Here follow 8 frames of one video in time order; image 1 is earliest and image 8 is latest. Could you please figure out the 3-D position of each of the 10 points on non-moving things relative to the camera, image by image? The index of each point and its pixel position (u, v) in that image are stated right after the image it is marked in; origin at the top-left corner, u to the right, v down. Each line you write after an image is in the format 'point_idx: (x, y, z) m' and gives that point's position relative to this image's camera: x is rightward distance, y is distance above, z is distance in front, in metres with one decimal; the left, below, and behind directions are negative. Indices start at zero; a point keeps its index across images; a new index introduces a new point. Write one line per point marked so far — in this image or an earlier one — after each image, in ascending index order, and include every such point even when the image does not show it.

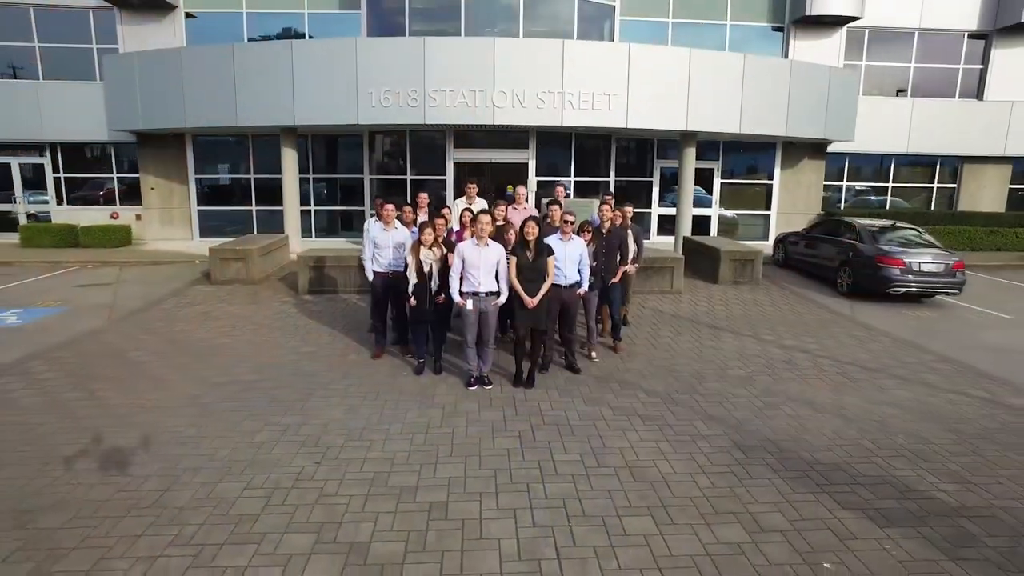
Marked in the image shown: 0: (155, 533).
0: (-1.8, -1.2, +3.5) m
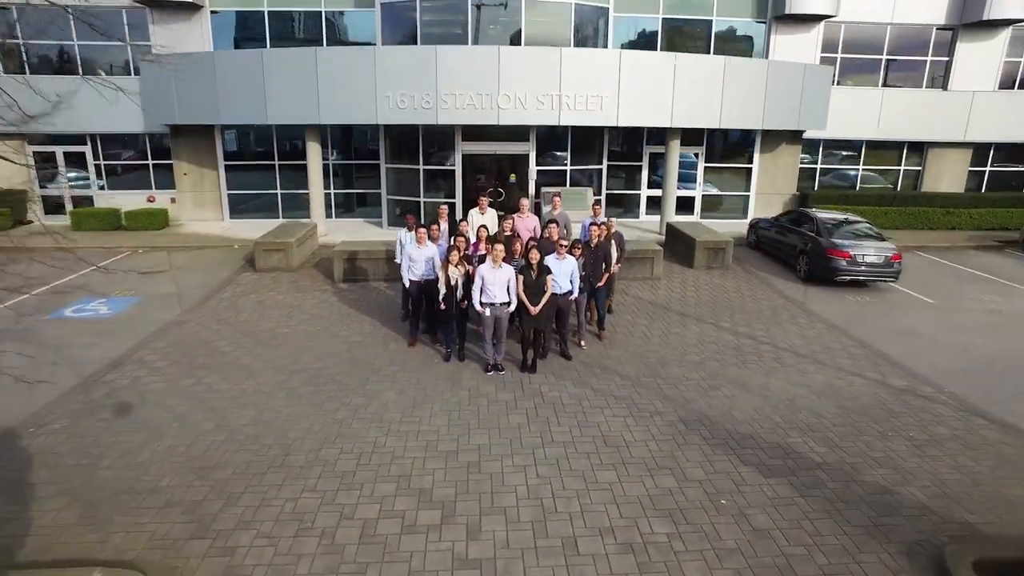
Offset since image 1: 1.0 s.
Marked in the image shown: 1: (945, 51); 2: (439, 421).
0: (-1.7, -1.5, +5.3) m
1: (+11.3, +6.2, +17.6) m
2: (-0.7, -1.2, +6.4) m
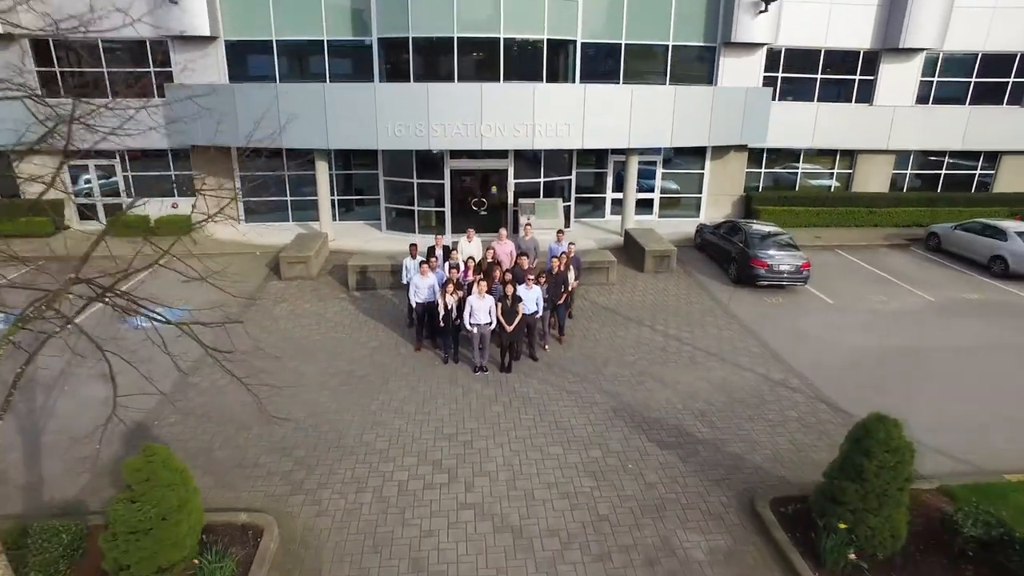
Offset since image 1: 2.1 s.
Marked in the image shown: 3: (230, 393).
0: (-2.0, -2.0, +8.0) m
1: (+10.7, +6.5, +20.2) m
2: (-0.9, -1.6, +9.1) m
3: (-4.0, -1.4, +9.6) m
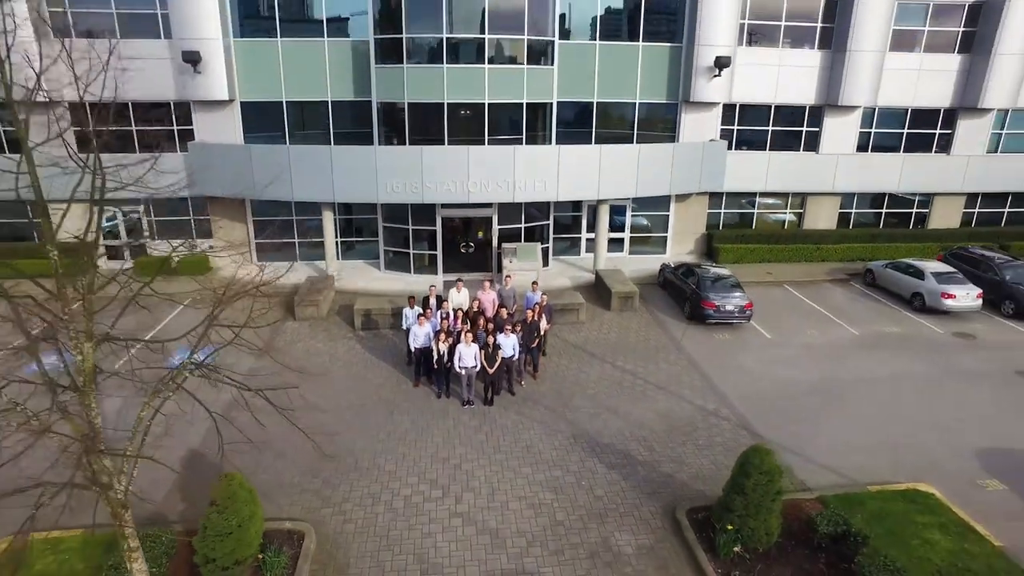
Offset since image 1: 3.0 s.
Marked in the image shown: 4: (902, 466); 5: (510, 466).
0: (-2.3, -2.8, +10.2) m
1: (+10.2, +5.5, +22.7) m
2: (-1.3, -2.5, +11.3) m
3: (-4.3, -2.3, +11.8) m
4: (+6.3, -2.9, +10.9) m
5: (0.0, -2.7, +10.5) m
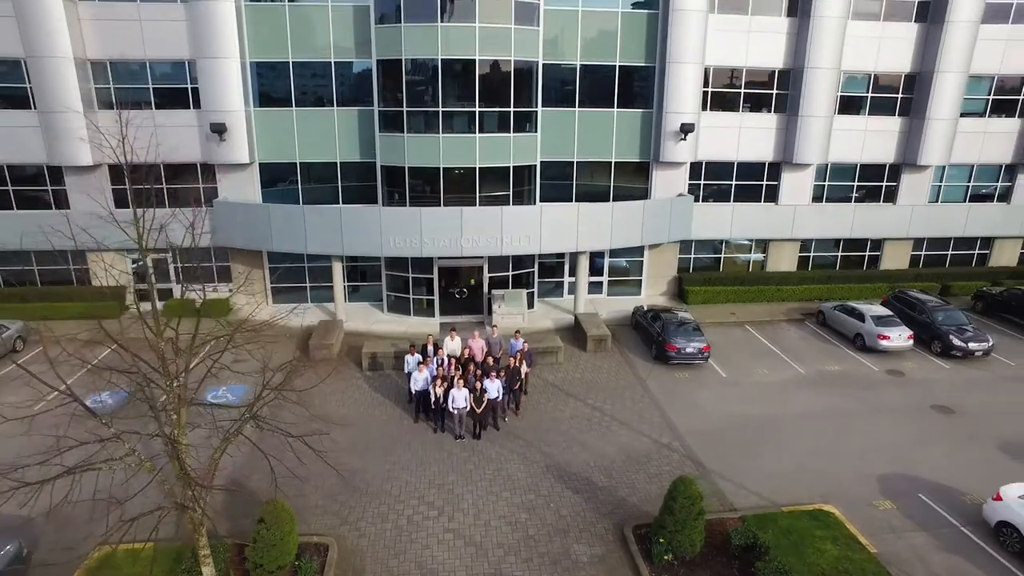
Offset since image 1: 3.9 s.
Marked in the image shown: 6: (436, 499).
0: (-2.6, -3.9, +12.5) m
1: (+9.8, +4.1, +25.3) m
2: (-1.6, -3.6, +13.7) m
3: (-4.7, -3.4, +14.1) m
4: (+5.9, -4.0, +13.2) m
5: (-0.4, -3.8, +12.8) m
6: (-1.4, -3.9, +12.6) m
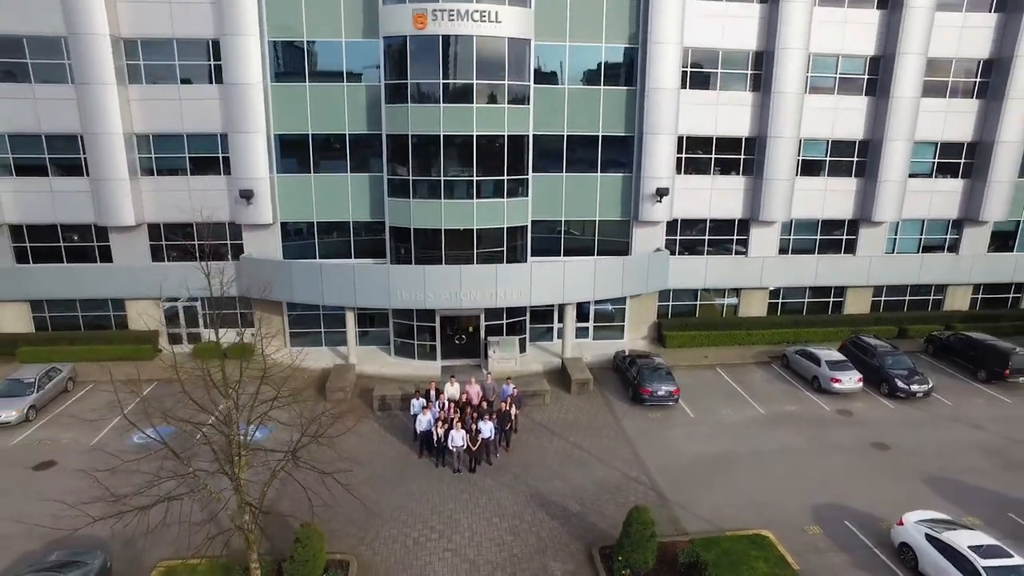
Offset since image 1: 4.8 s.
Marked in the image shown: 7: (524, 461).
0: (-2.8, -5.3, +15.0) m
1: (+9.6, +2.3, +28.0) m
2: (-1.8, -5.0, +16.2) m
3: (-4.9, -4.8, +16.6) m
4: (+5.7, -5.3, +15.7) m
5: (-0.6, -5.2, +15.3) m
6: (-1.7, -5.3, +15.1) m
7: (+0.3, -4.6, +18.0) m
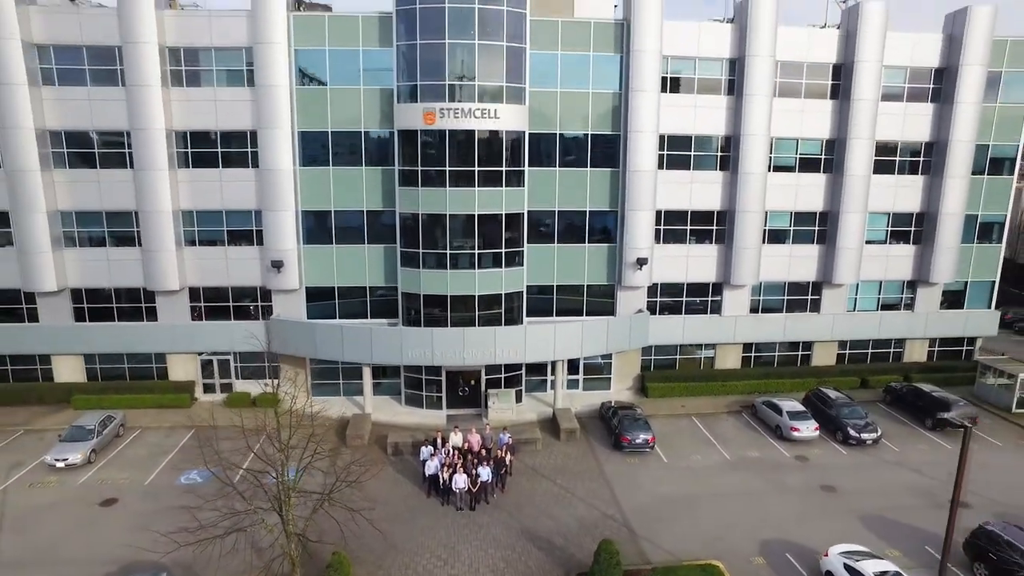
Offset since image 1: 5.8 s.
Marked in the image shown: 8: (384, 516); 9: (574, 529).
0: (-3.0, -7.1, +18.1) m
1: (+9.5, -0.2, +31.3) m
2: (-2.0, -6.9, +19.2) m
3: (-5.1, -6.8, +19.7) m
4: (+5.5, -7.2, +18.6) m
5: (-0.8, -7.1, +18.3) m
6: (-1.9, -7.1, +18.1) m
7: (+0.2, -6.6, +21.0) m
8: (-3.8, -6.8, +20.0) m
9: (+1.8, -6.9, +19.4) m
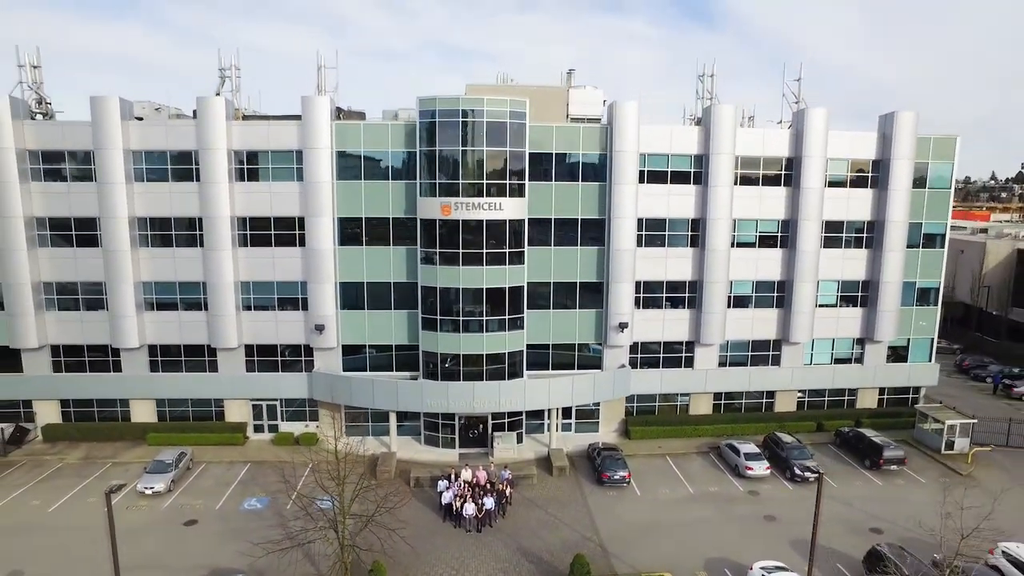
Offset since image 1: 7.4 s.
0: (-3.1, -9.6, +23.3) m
1: (+9.7, -3.3, +36.6) m
2: (-2.1, -9.4, +24.4) m
3: (-5.2, -9.3, +25.0) m
4: (+5.4, -9.7, +23.7) m
5: (-0.9, -9.5, +23.5) m
6: (-2.0, -9.6, +23.3) m
7: (+0.1, -9.2, +26.2) m
8: (-3.8, -9.3, +25.2) m
9: (+1.7, -9.4, +24.6) m
